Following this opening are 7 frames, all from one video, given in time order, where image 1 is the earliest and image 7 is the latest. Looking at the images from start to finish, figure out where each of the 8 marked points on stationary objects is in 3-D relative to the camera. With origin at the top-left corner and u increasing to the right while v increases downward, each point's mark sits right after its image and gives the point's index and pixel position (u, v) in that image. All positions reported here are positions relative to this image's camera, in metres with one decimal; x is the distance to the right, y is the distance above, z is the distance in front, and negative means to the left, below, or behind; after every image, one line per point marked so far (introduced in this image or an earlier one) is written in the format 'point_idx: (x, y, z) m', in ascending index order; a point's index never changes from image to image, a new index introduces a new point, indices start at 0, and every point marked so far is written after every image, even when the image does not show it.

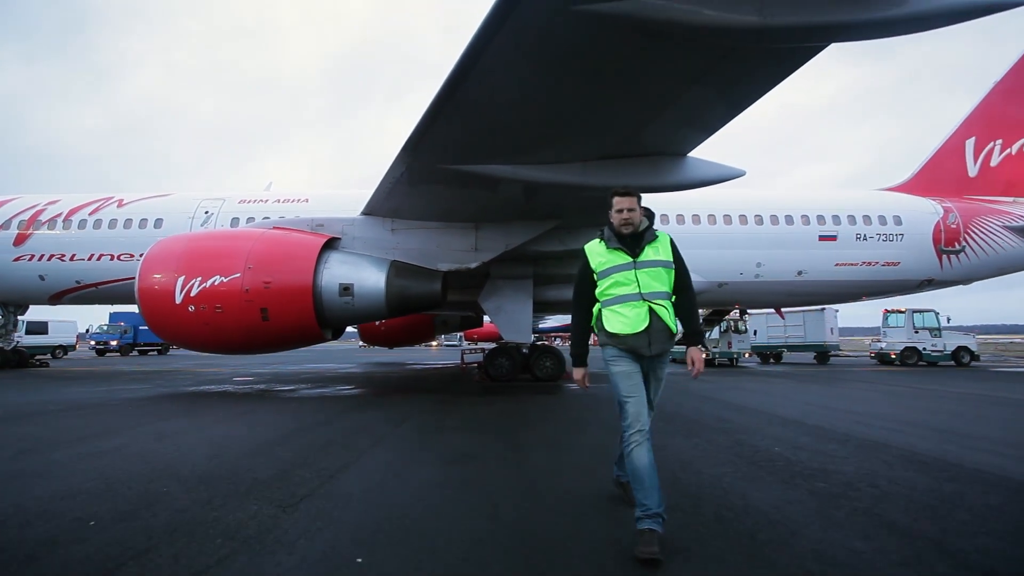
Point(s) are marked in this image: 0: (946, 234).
0: (+9.1, +1.1, +11.0) m
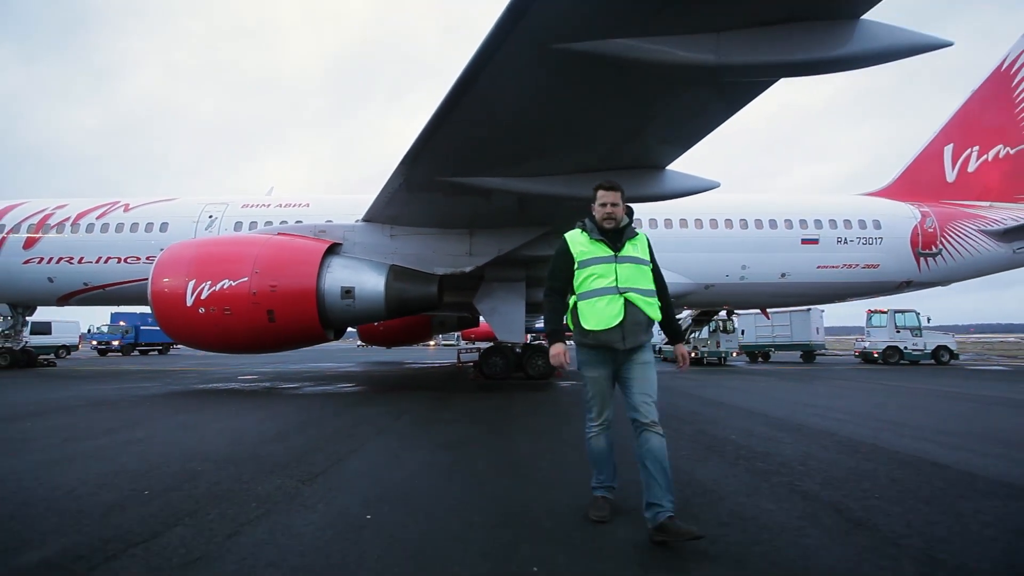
0: (+9.0, +1.1, +11.4) m
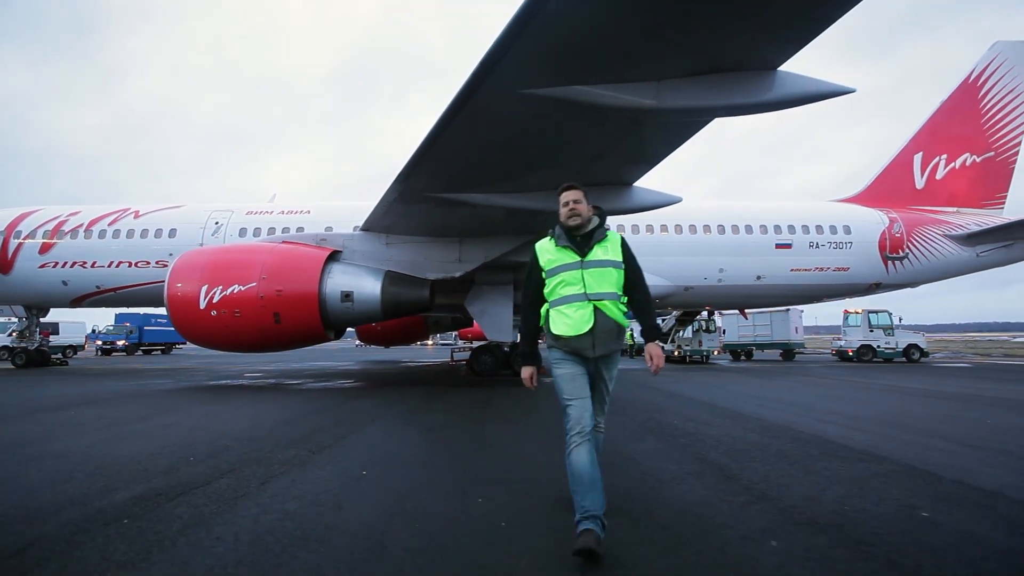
0: (+8.8, +1.1, +12.1) m
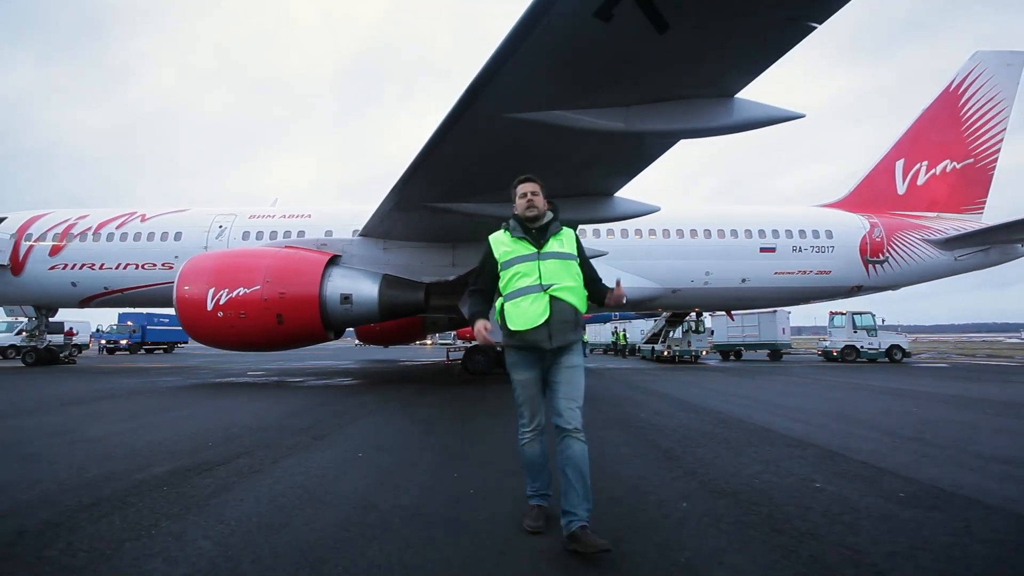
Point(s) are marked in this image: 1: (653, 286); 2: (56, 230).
0: (+8.6, +1.0, +12.5) m
1: (+3.2, 0.0, +12.0) m
2: (-10.9, +1.4, +12.5) m
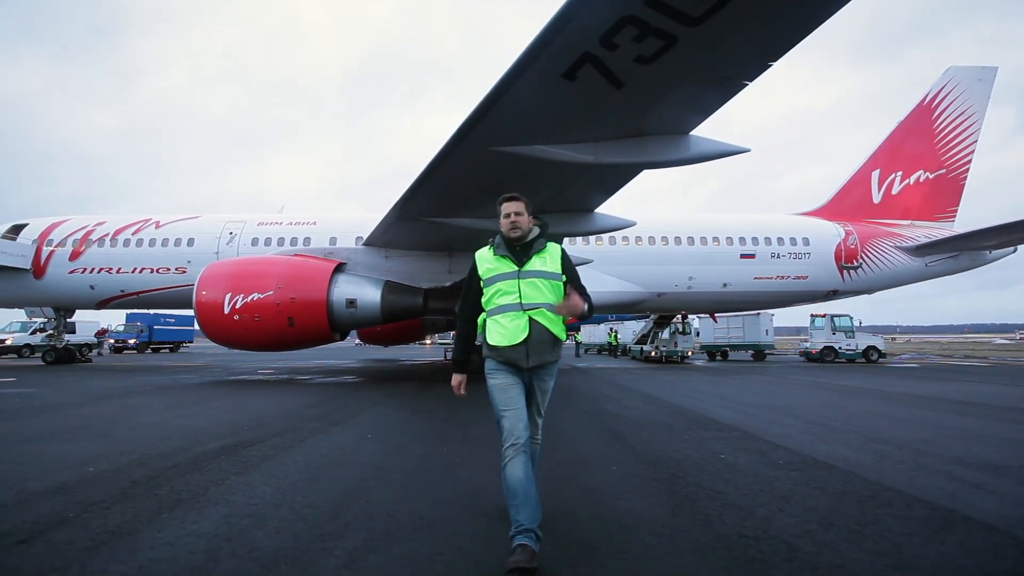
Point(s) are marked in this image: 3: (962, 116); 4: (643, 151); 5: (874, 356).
0: (+8.5, +0.9, +13.2) m
1: (+3.1, -0.1, +12.7) m
2: (-11.1, +1.3, +13.2) m
3: (+12.5, +4.8, +14.4) m
4: (+1.3, +1.4, +5.2) m
5: (+10.6, -2.0, +15.3) m
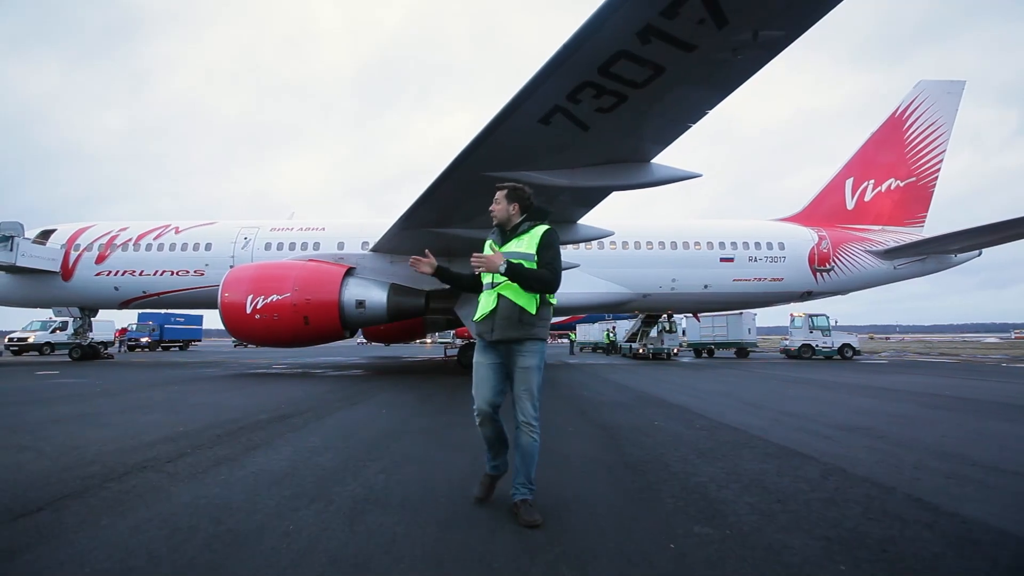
0: (+8.4, +0.9, +14.2) m
1: (+3.0, -0.1, +13.7) m
2: (-11.2, +1.3, +14.2) m
3: (+12.4, +4.7, +15.4) m
4: (+1.2, +1.3, +6.2) m
5: (+10.5, -2.0, +16.2) m
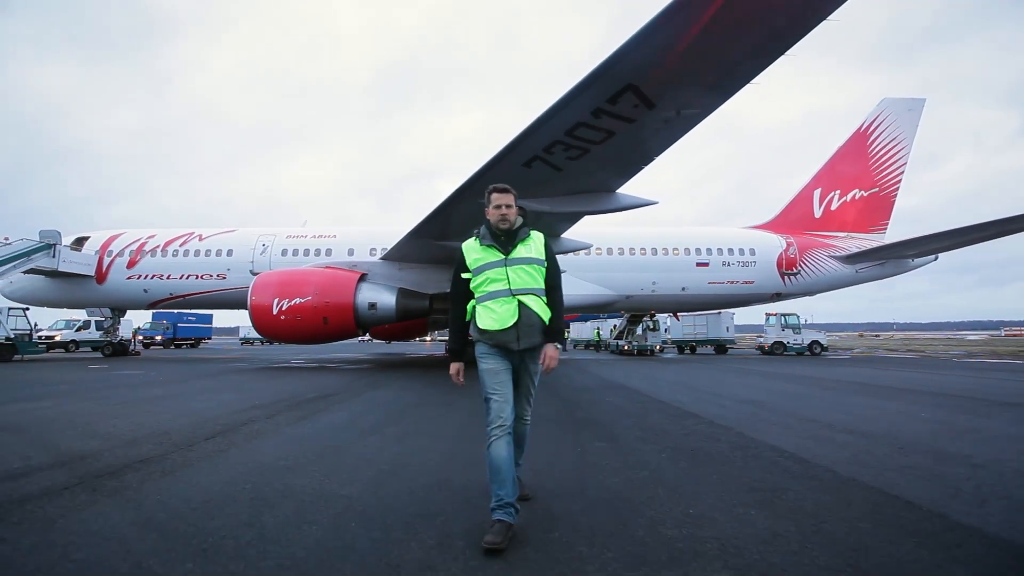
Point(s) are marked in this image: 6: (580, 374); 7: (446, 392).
0: (+8.2, +0.8, +15.6) m
1: (+2.8, -0.2, +15.0) m
2: (-11.3, +1.2, +15.5) m
3: (+12.2, +4.7, +16.8) m
4: (+1.1, +1.2, +7.6) m
5: (+10.4, -2.1, +17.6) m
6: (+1.4, -1.8, +11.1) m
7: (-0.9, -1.3, +6.8) m
